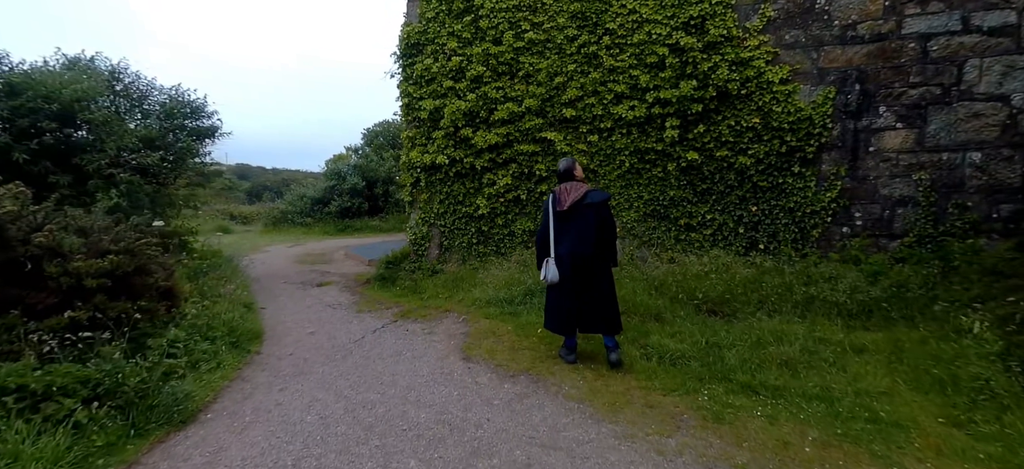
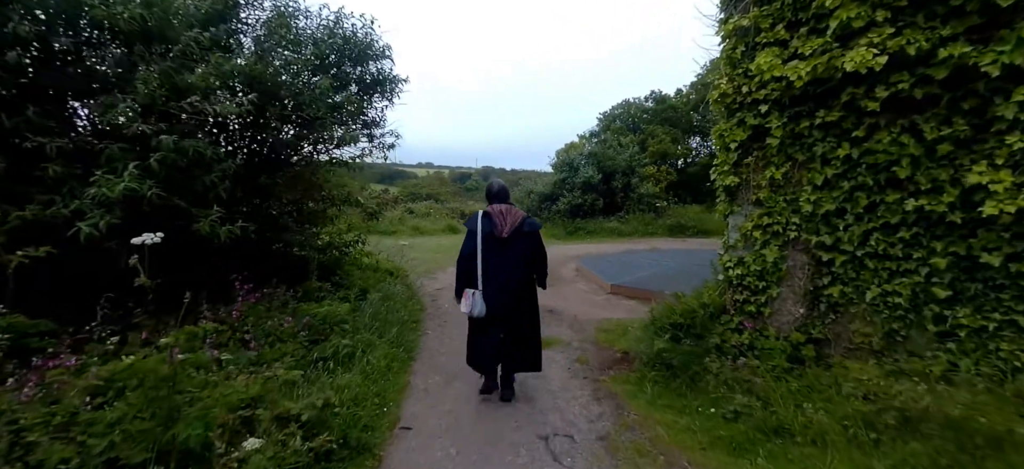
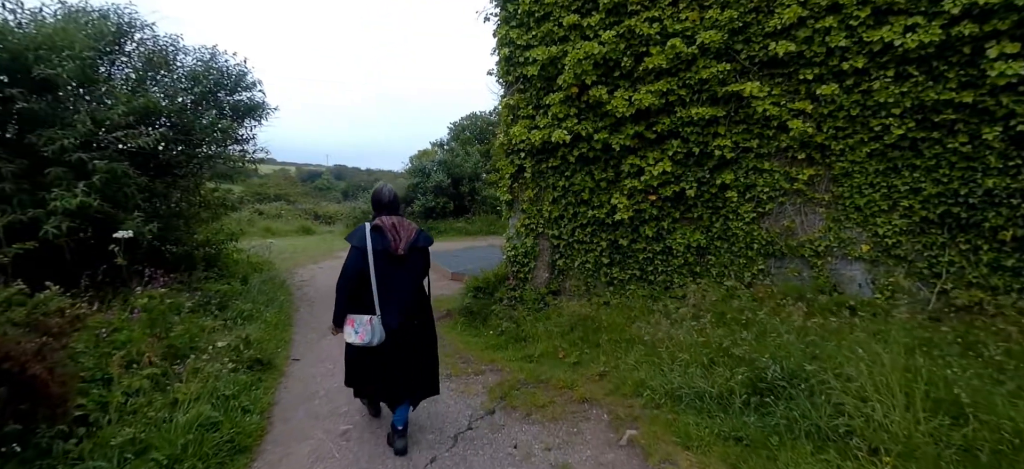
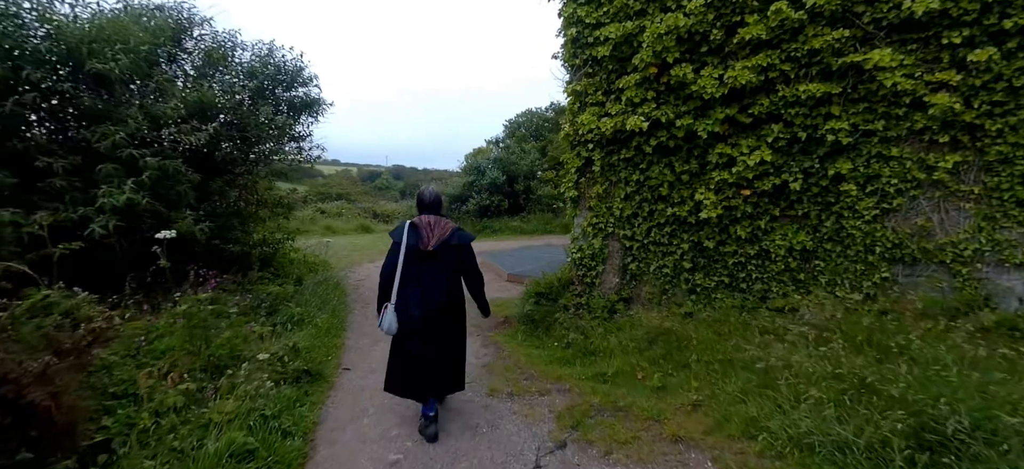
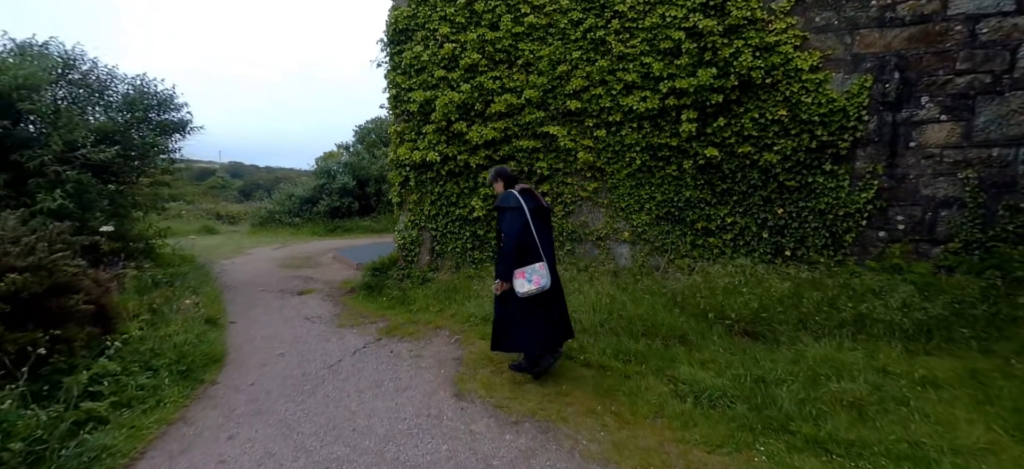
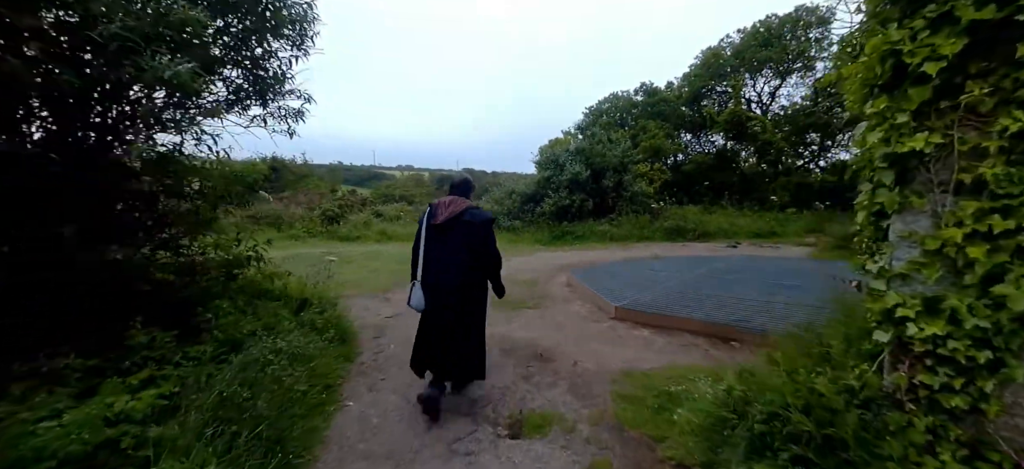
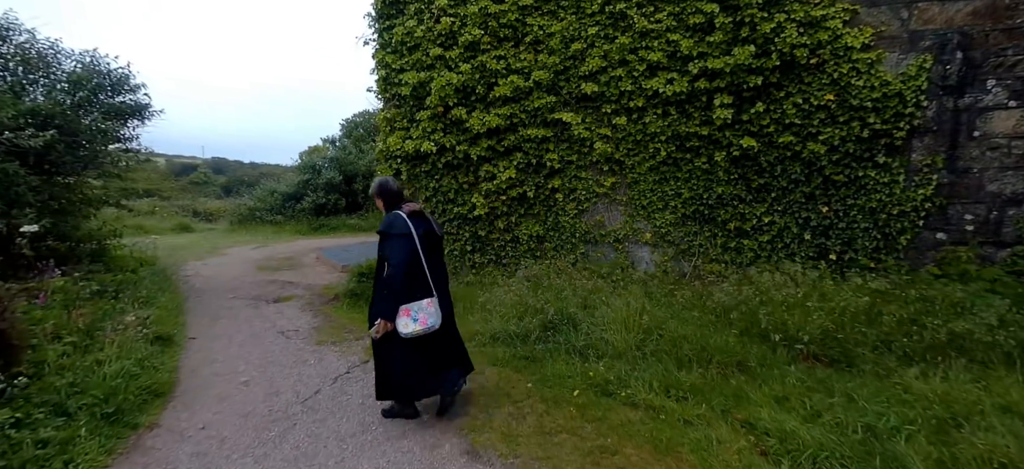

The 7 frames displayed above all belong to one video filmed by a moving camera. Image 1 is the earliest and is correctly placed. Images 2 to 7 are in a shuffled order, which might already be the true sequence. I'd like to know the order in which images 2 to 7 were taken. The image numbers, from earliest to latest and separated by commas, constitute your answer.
5, 7, 3, 4, 2, 6
